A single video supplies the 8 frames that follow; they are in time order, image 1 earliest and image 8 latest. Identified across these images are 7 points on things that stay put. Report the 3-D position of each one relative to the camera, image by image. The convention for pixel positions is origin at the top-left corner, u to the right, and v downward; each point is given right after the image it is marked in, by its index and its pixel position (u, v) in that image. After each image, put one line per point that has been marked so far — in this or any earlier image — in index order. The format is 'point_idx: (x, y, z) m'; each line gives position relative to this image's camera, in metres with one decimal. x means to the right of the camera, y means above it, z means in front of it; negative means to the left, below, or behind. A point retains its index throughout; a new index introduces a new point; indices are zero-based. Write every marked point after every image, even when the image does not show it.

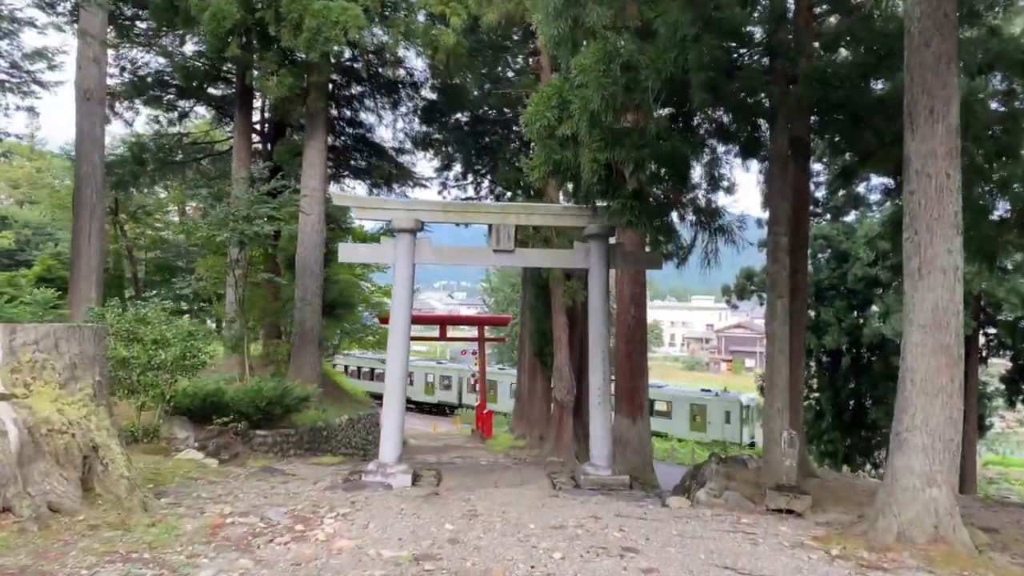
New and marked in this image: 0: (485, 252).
0: (-0.3, +0.3, +7.0) m
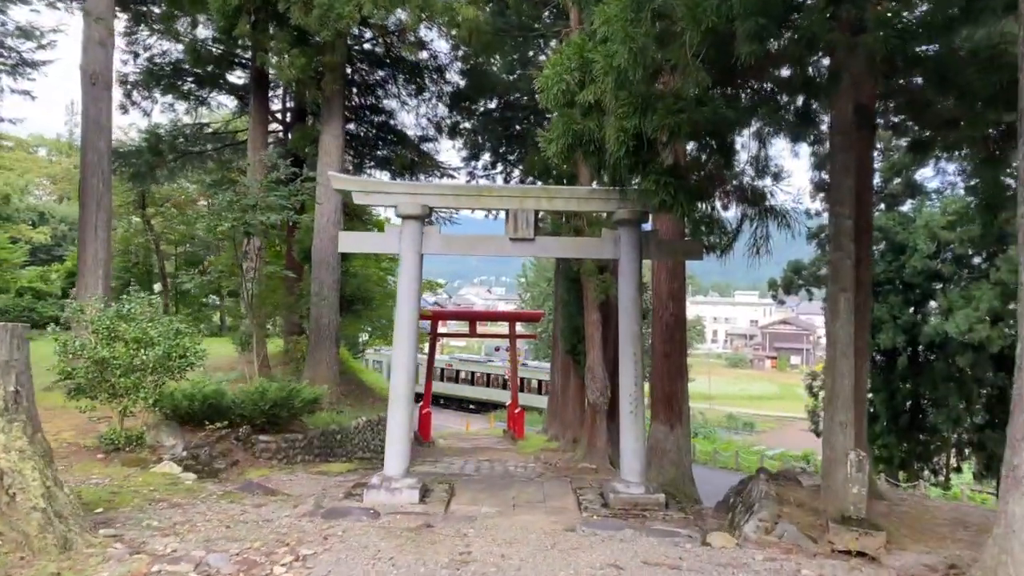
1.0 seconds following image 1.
0: (-0.1, +0.4, +6.2) m
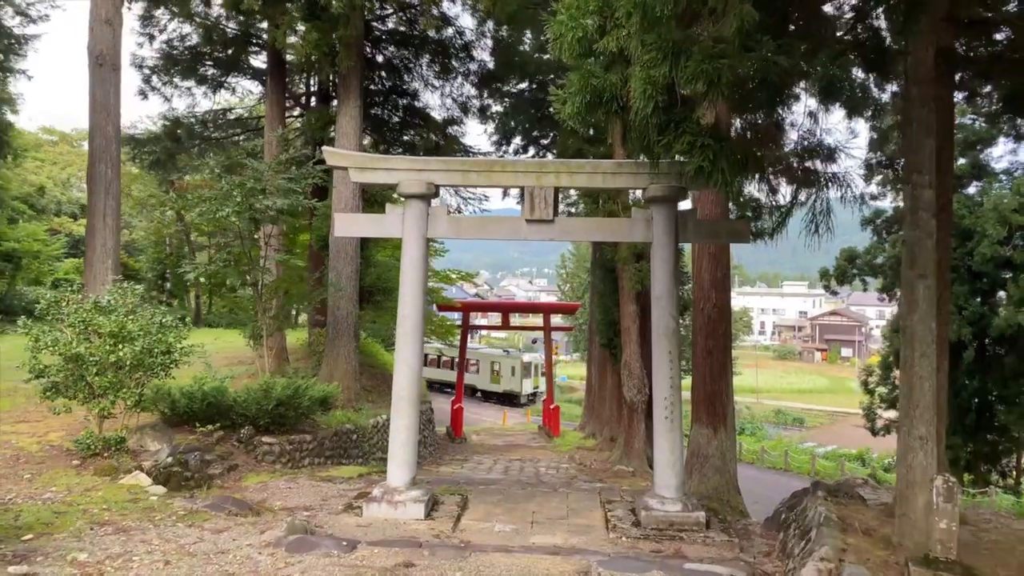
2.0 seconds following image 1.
0: (0.0, +0.5, +5.5) m
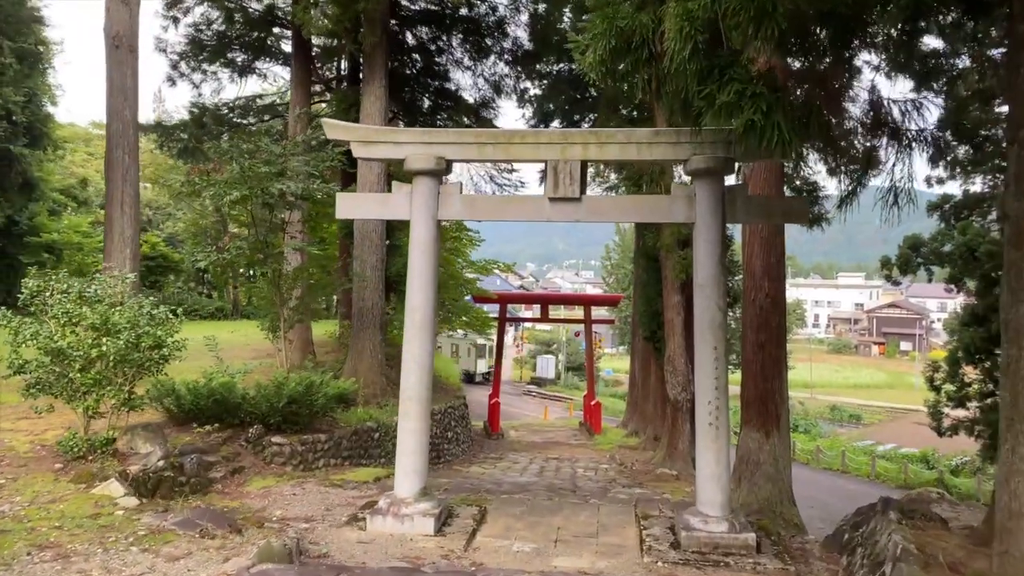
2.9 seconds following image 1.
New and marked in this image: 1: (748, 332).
0: (+0.2, +0.6, +4.9) m
1: (+2.1, -0.4, +6.9) m
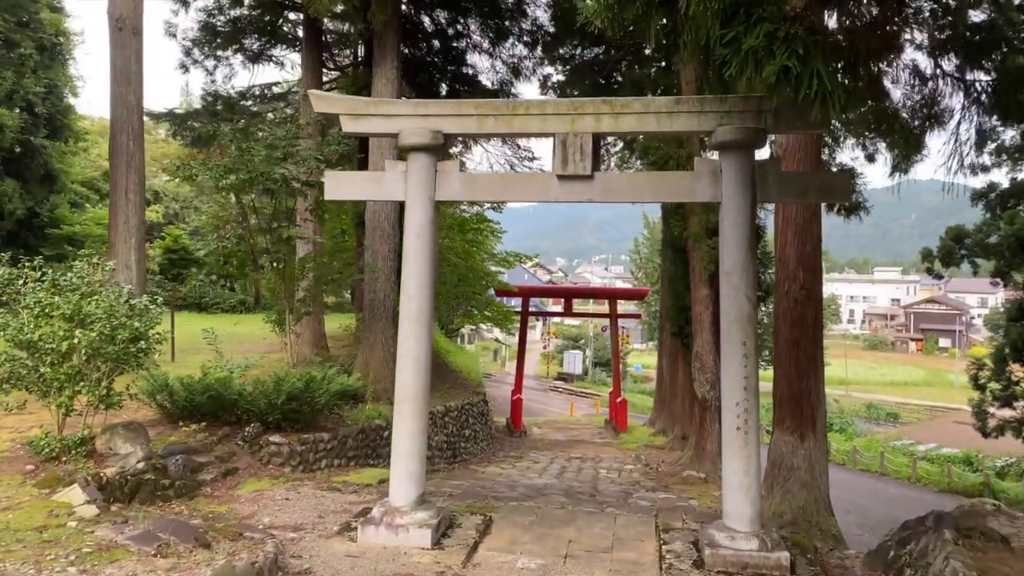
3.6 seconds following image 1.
0: (+0.2, +0.6, +4.4) m
1: (+2.2, -0.3, +6.4) m
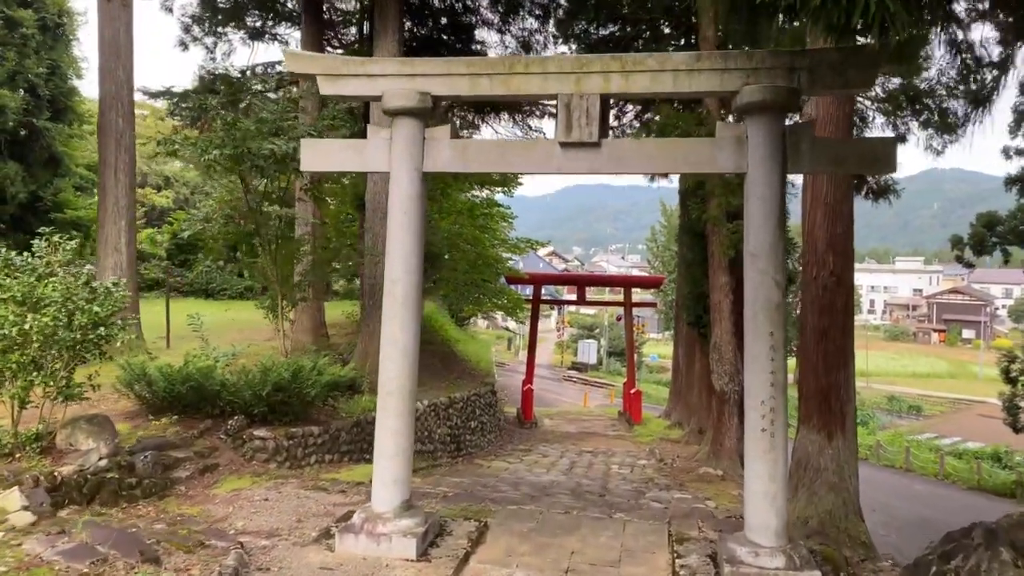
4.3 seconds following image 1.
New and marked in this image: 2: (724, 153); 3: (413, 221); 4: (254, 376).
0: (+0.2, +0.7, +3.9) m
1: (+2.3, -0.2, +5.8) m
2: (+1.0, +0.7, +3.8) m
3: (-0.5, +0.3, +3.9) m
4: (-2.0, -0.7, +5.9) m
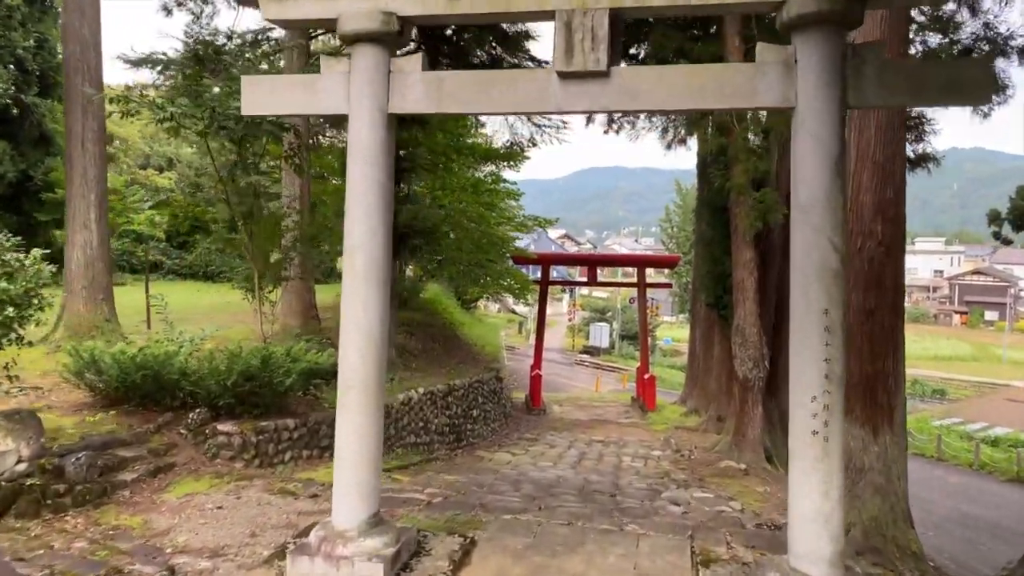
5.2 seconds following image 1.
0: (+0.1, +0.8, +3.1) m
1: (+2.3, 0.0, +5.1) m
2: (+1.0, +0.8, +3.0) m
3: (-0.6, +0.5, +3.2) m
4: (-2.0, -0.5, +5.2) m
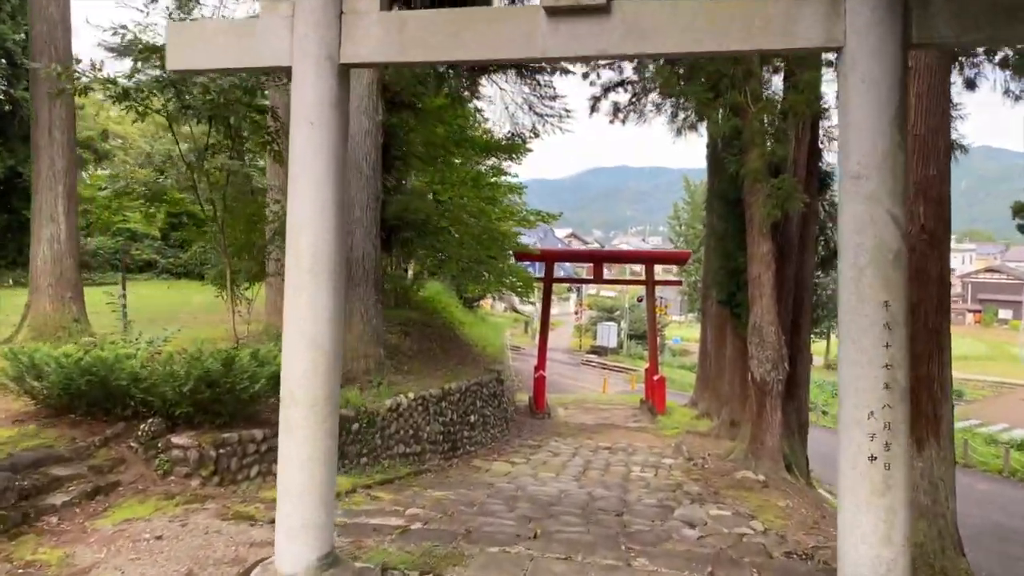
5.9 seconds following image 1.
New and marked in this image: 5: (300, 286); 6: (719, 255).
0: (+0.1, +0.9, +2.5) m
1: (+2.2, 0.0, +4.5) m
2: (+0.9, +0.8, +2.4) m
3: (-0.6, +0.5, +2.6) m
4: (-2.1, -0.5, +4.7) m
5: (-0.7, 0.0, +2.6) m
6: (+2.6, +0.4, +9.5) m
